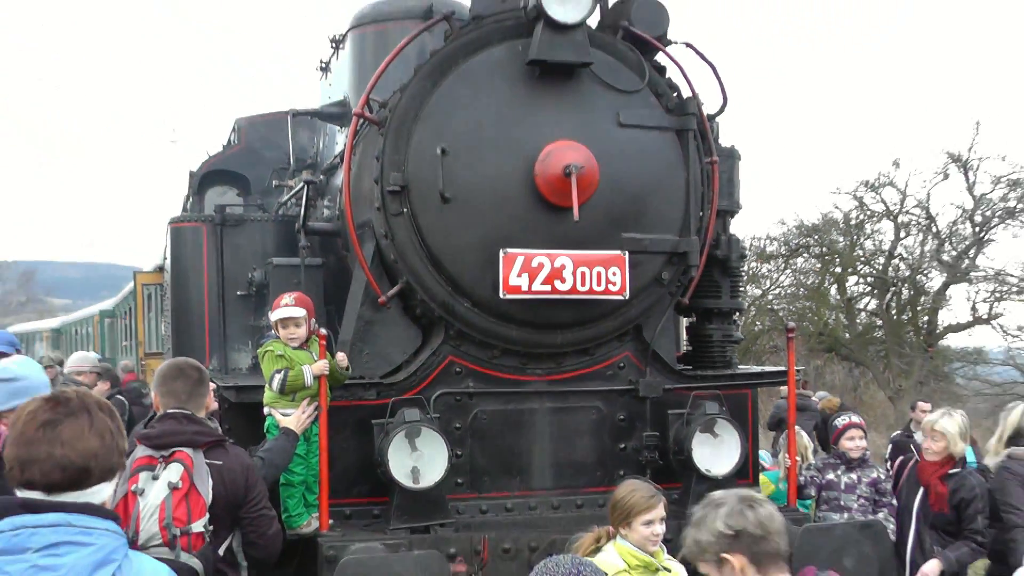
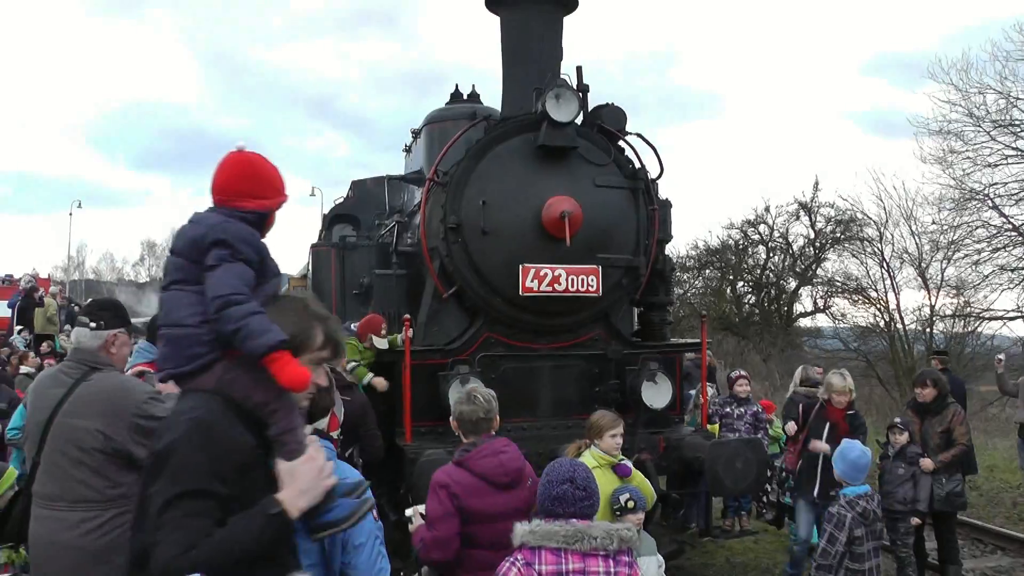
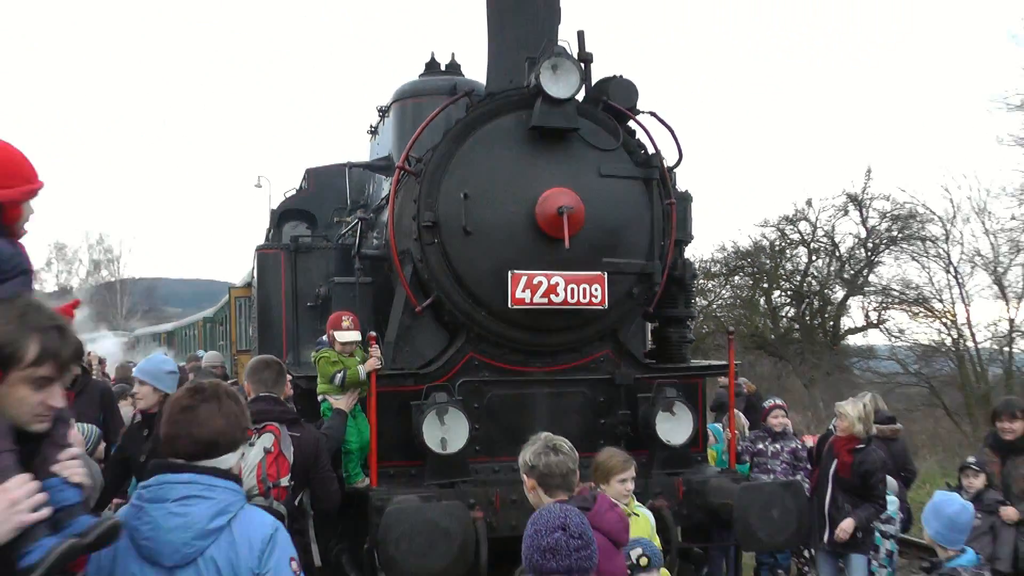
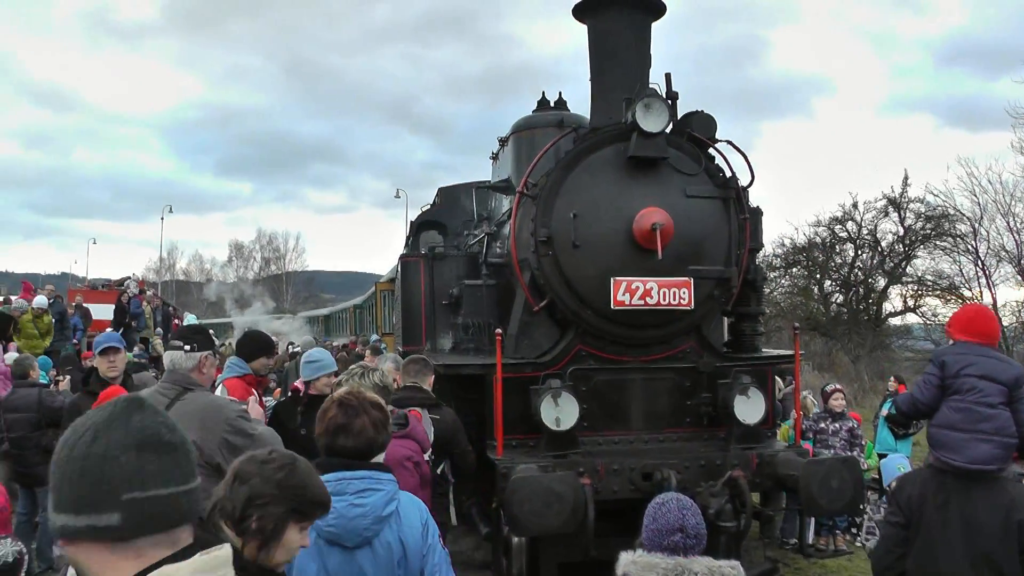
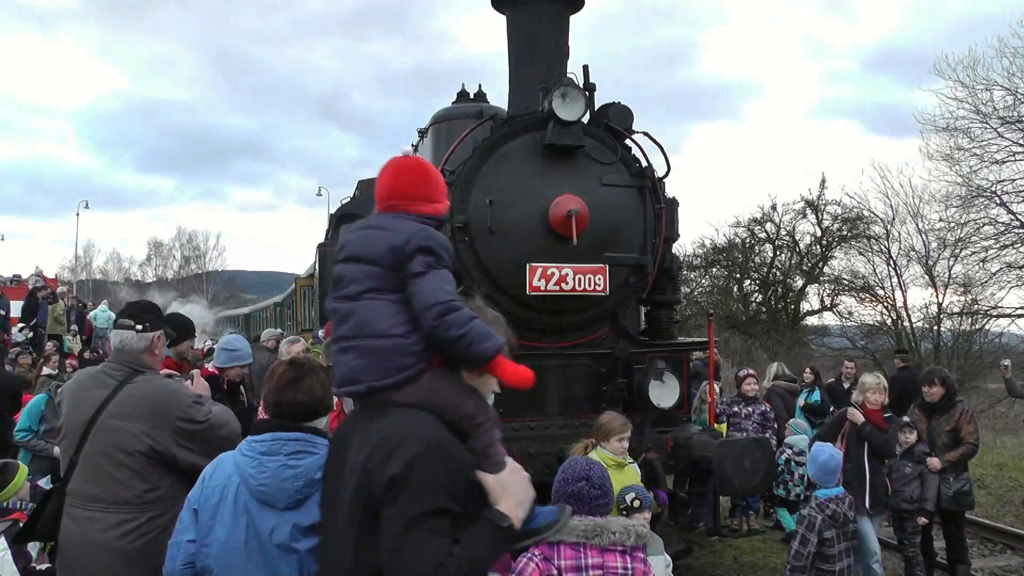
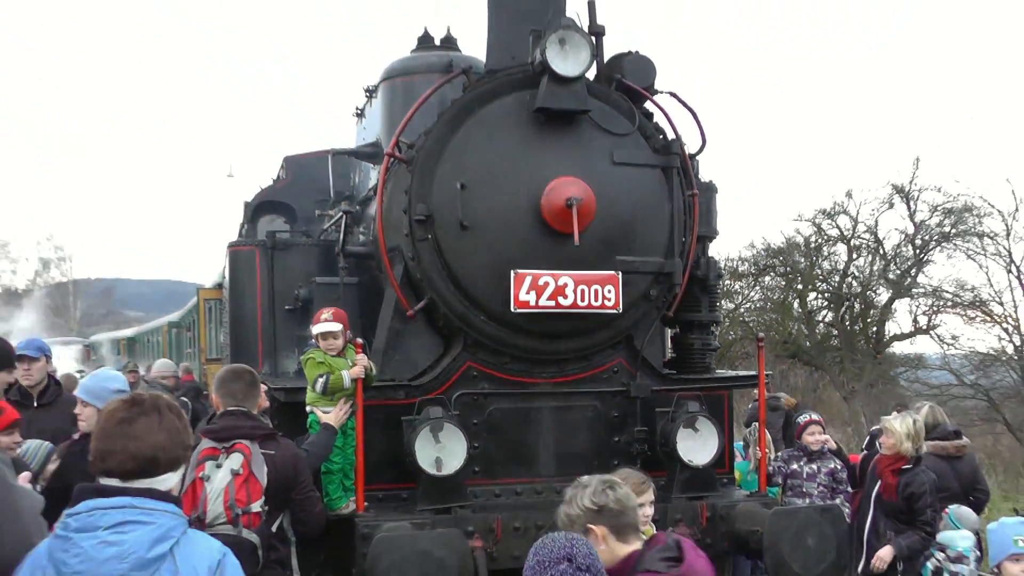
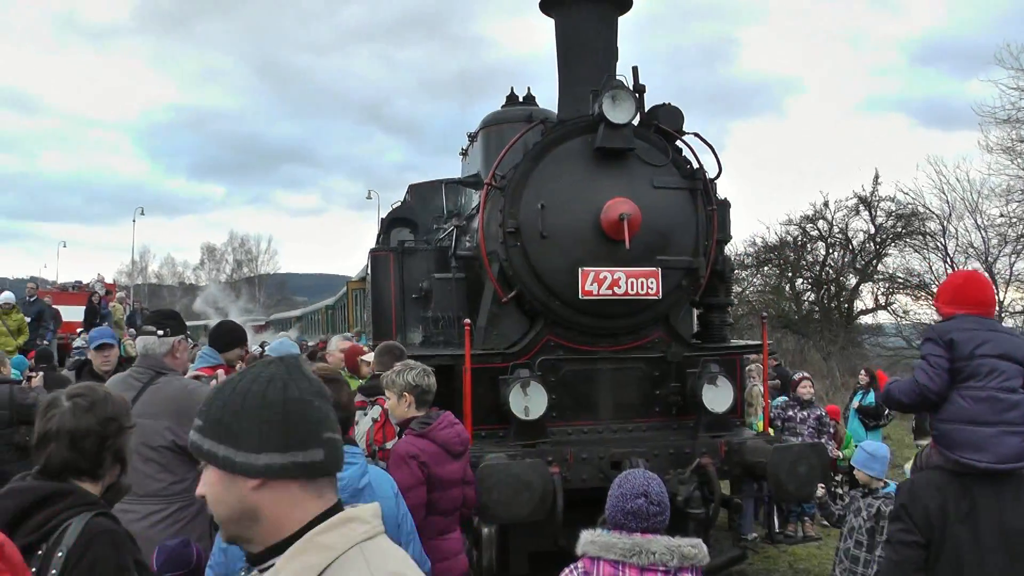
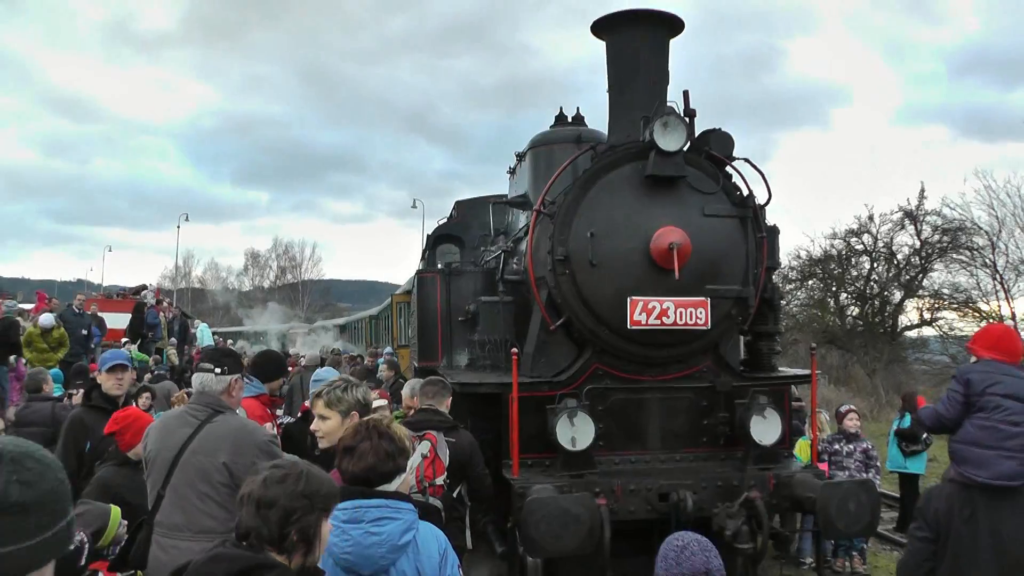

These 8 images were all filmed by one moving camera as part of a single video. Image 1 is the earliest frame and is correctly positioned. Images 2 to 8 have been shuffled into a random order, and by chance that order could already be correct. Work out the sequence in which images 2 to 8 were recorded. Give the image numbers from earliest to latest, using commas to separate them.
6, 3, 2, 5, 7, 4, 8
